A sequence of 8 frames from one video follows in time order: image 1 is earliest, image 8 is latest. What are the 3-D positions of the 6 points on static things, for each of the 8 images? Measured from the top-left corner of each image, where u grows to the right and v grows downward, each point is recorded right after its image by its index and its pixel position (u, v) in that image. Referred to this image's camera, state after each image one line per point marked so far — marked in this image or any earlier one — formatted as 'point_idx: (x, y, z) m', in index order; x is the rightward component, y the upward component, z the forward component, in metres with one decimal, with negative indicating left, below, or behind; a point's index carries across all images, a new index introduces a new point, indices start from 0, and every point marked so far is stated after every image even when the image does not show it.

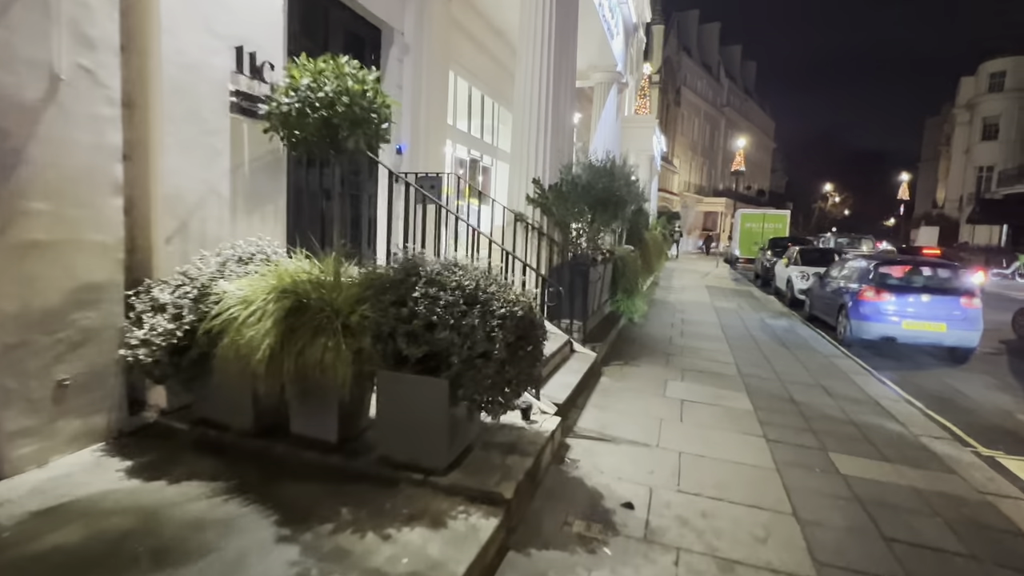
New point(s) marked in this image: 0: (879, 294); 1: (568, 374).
0: (+7.7, -0.1, +11.6) m
1: (+0.7, -1.0, +6.6) m
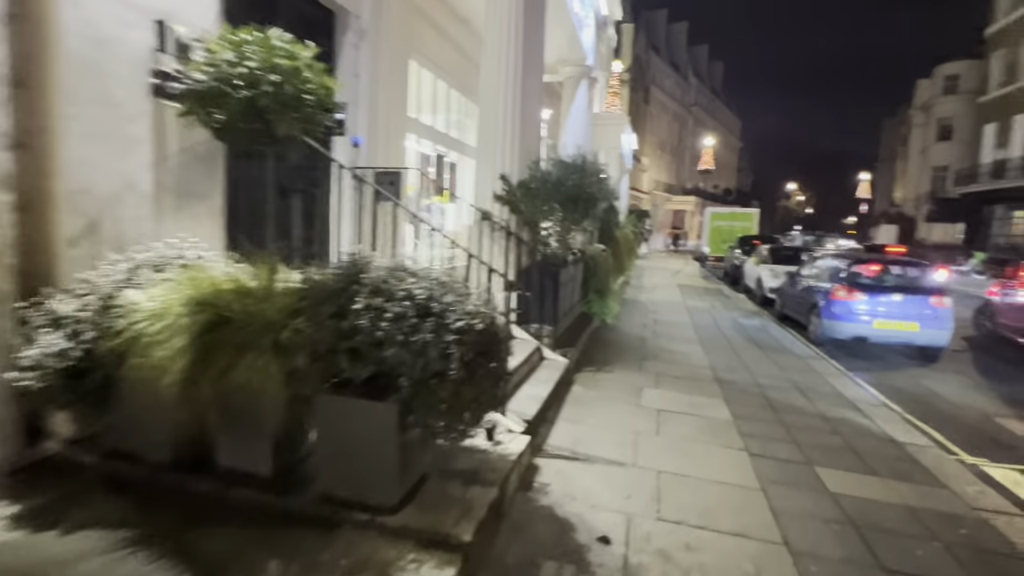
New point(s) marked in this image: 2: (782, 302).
0: (+7.0, -0.1, +11.5) m
1: (+0.3, -1.1, +6.1) m
2: (+7.5, -0.4, +15.4) m
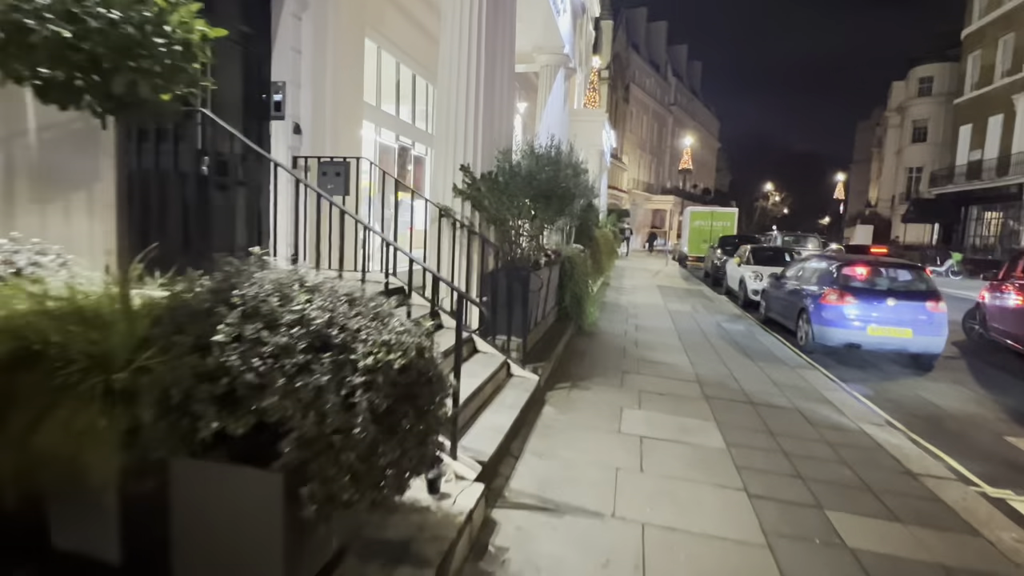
0: (+6.5, -0.2, +10.8) m
1: (-0.1, -1.2, +5.2) m
2: (+6.8, -0.4, +14.7) m
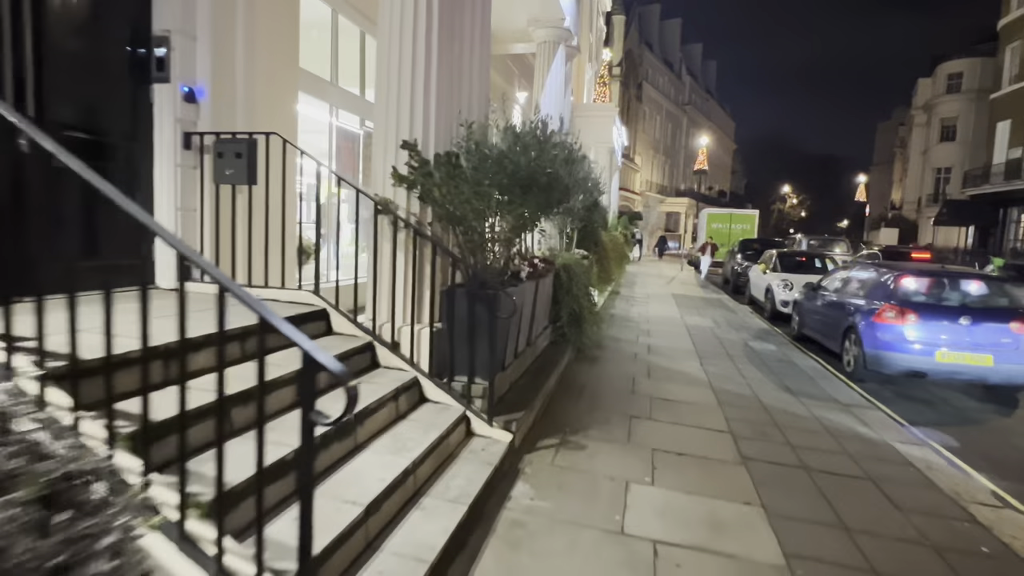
0: (+6.2, -0.4, +8.8) m
1: (-0.5, -1.4, +3.4) m
2: (+6.6, -0.7, +12.7) m
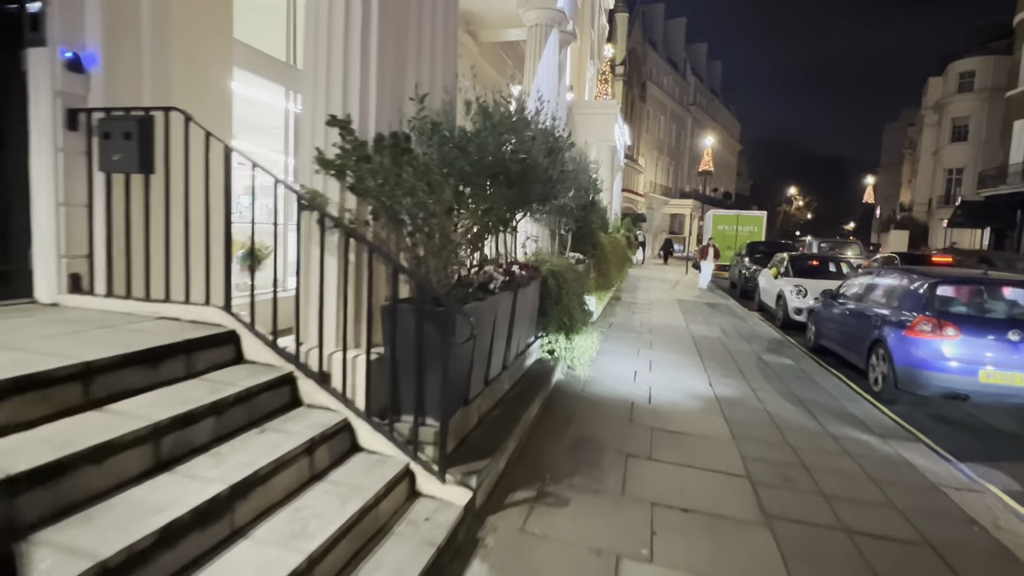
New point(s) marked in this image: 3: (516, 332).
0: (+6.0, -0.6, +7.7) m
1: (-0.7, -1.5, +2.3) m
2: (+6.4, -0.8, +11.6) m
3: (0.0, -0.5, +5.8) m
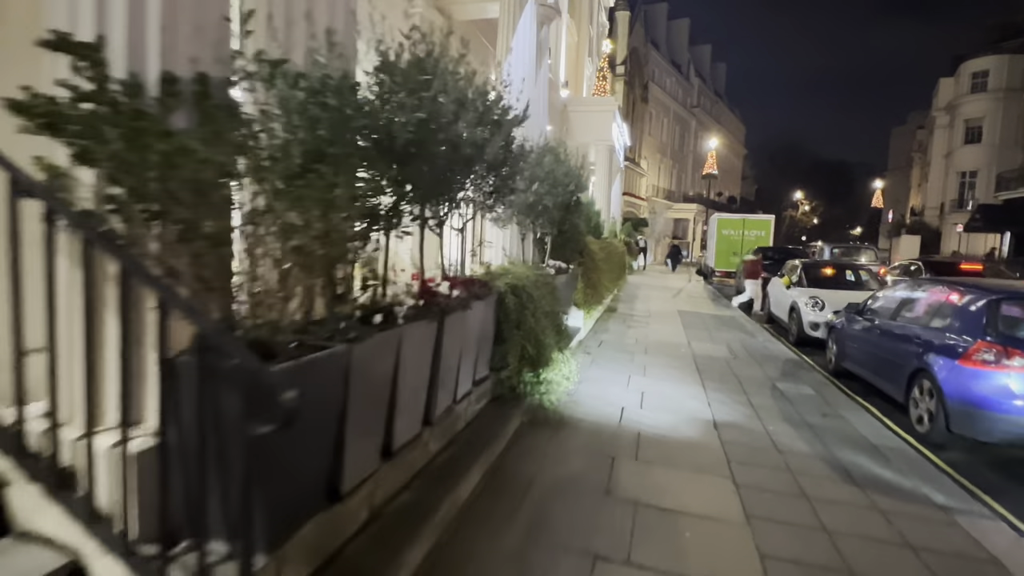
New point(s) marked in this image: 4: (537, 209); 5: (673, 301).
0: (+5.5, -0.8, +6.1) m
1: (-1.3, -1.6, +0.8) m
2: (+5.9, -1.1, +10.0) m
3: (-0.5, -0.6, +4.2) m
4: (+0.4, +1.0, +7.4) m
5: (+5.4, -0.4, +18.8) m
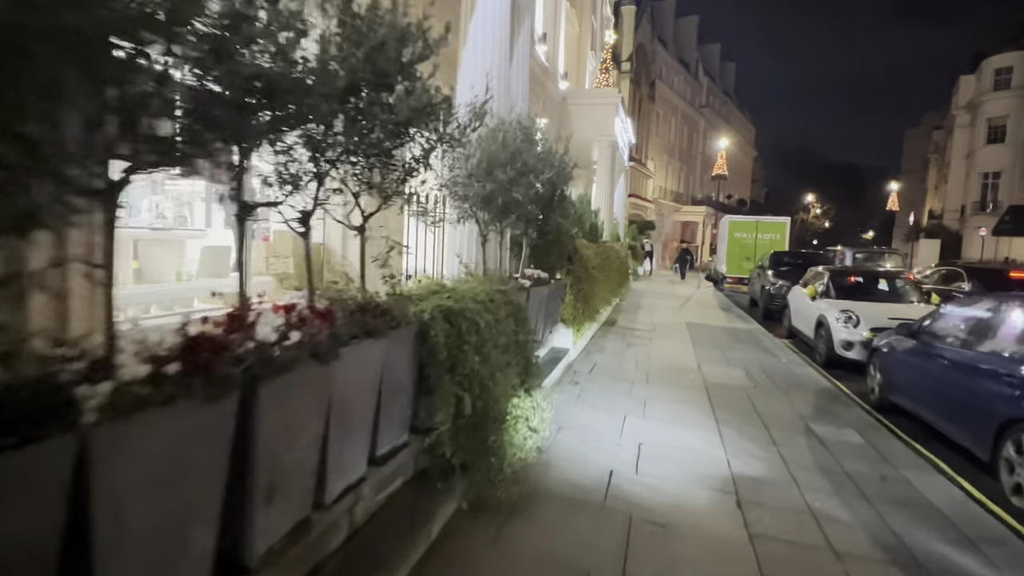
0: (+5.0, -1.0, +4.3) m
1: (-1.8, -1.8, -1.0) m
2: (+5.5, -1.3, +8.2) m
3: (-1.0, -0.8, +2.4) m
4: (-0.1, +0.8, +5.6) m
5: (+5.1, -0.7, +17.0) m
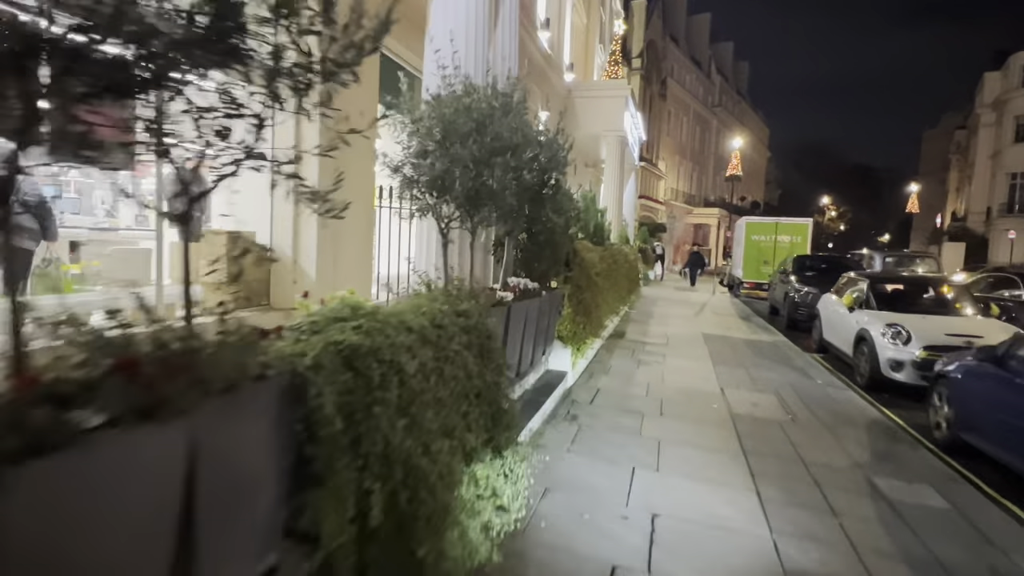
0: (+4.7, -1.1, +2.7) m
1: (-2.2, -1.8, -2.4) m
2: (+5.3, -1.5, +6.6) m
3: (-1.3, -0.9, +1.0) m
4: (-0.3, +0.7, +4.1) m
5: (+5.1, -0.9, +15.4) m
